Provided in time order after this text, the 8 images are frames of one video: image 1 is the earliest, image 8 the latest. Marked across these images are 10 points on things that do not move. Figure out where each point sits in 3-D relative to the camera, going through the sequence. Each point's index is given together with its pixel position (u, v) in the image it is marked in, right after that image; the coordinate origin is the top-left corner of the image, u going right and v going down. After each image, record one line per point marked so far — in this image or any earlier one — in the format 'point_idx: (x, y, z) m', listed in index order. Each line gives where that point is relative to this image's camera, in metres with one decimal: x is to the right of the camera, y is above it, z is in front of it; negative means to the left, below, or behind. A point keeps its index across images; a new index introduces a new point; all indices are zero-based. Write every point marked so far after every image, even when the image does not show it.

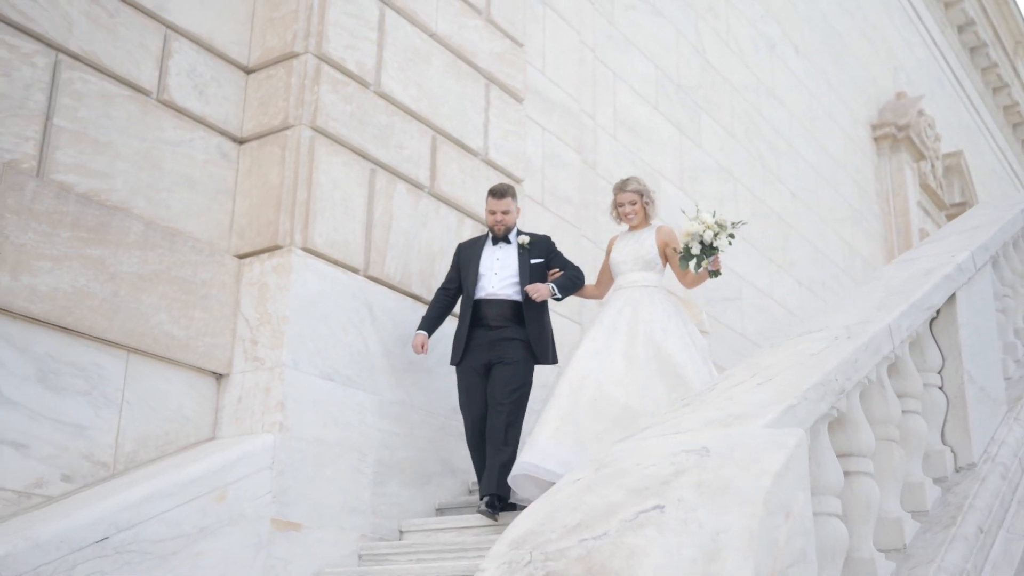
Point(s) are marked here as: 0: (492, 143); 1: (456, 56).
0: (-0.1, +1.0, +7.9) m
1: (-0.4, +1.5, +7.7) m
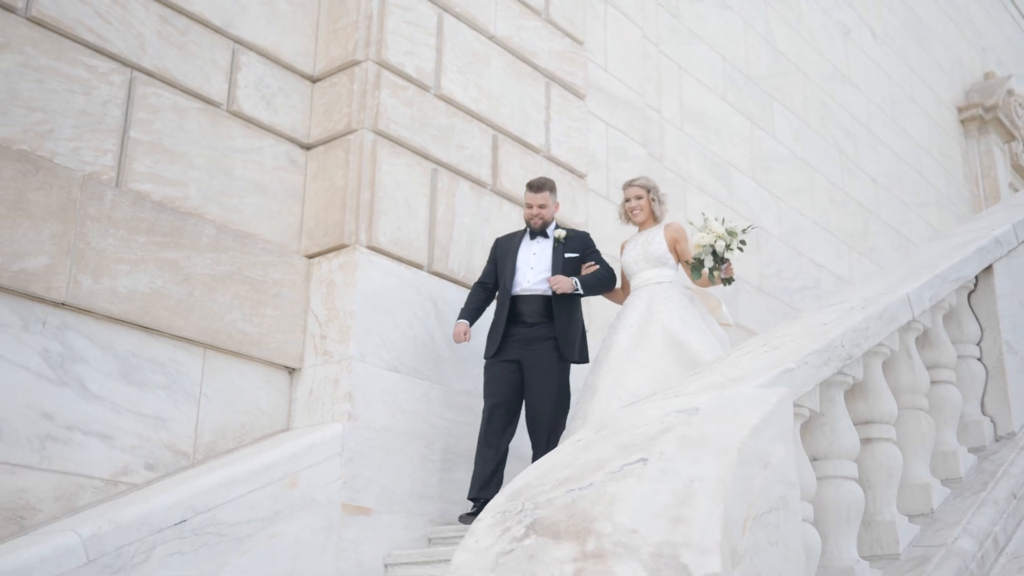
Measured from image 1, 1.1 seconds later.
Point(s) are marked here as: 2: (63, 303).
0: (+0.3, +1.0, +8.1) m
1: (0.0, +1.6, +7.9) m
2: (-2.0, -0.1, +5.3) m
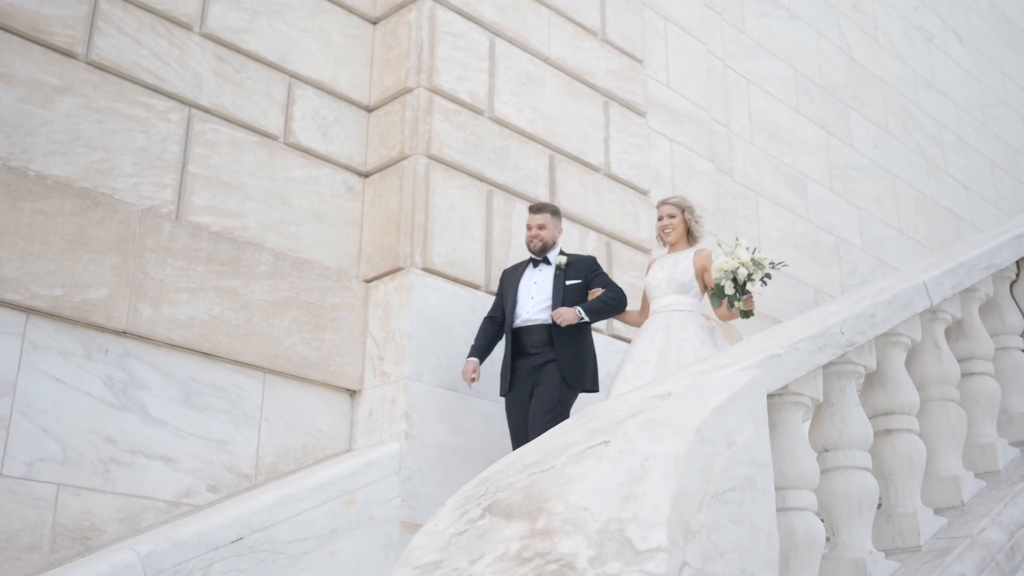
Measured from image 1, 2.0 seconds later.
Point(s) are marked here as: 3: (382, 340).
0: (+0.7, +0.9, +8.1) m
1: (+0.4, +1.4, +8.0) m
2: (-1.8, -0.2, +5.5) m
3: (-0.7, -0.3, +6.5) m
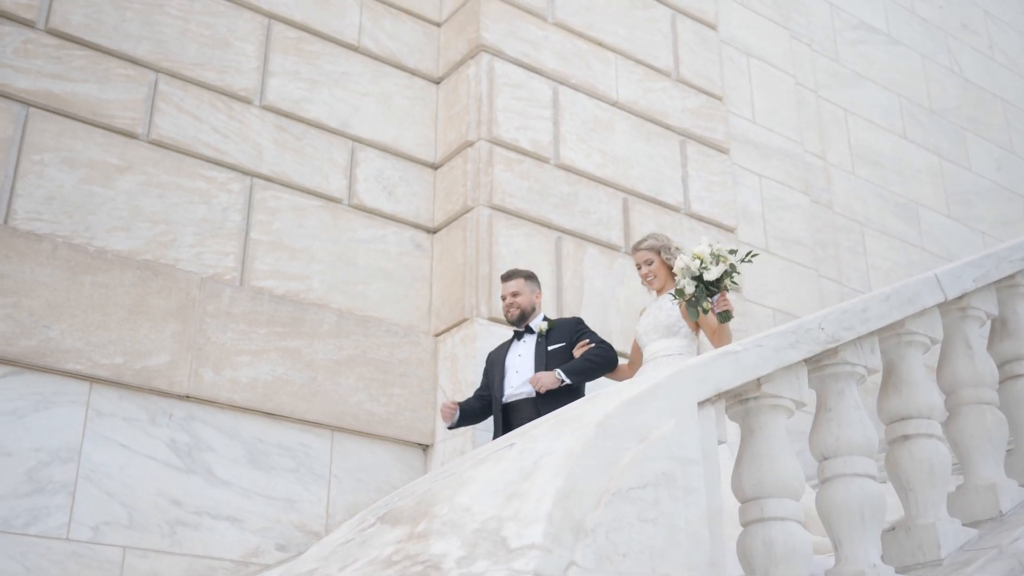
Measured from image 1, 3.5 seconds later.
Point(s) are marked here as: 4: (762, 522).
0: (+1.2, +0.6, +7.9) m
1: (+0.9, +1.1, +7.9) m
2: (-1.6, -0.5, +5.7) m
3: (-0.3, -0.6, +6.4) m
4: (+0.6, -0.6, +2.9) m
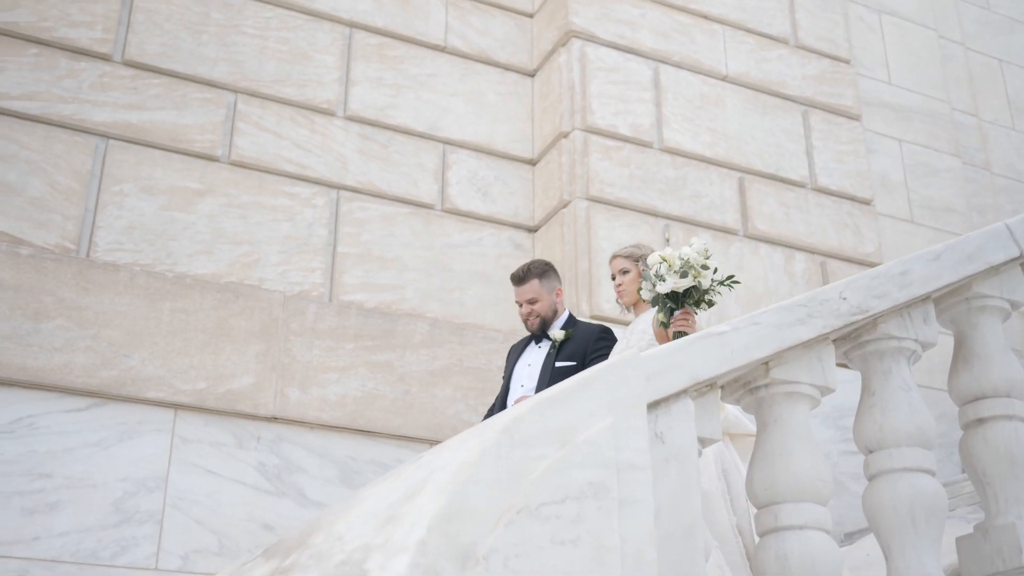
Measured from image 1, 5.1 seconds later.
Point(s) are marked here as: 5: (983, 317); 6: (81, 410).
0: (+1.9, +0.7, +7.3) m
1: (+1.5, +1.2, +7.3) m
2: (-1.1, -0.6, +5.5) m
3: (+0.2, -0.6, +6.1) m
4: (+0.5, -0.5, +2.4) m
5: (+1.2, -0.1, +2.9) m
6: (-1.9, -0.5, +5.2) m
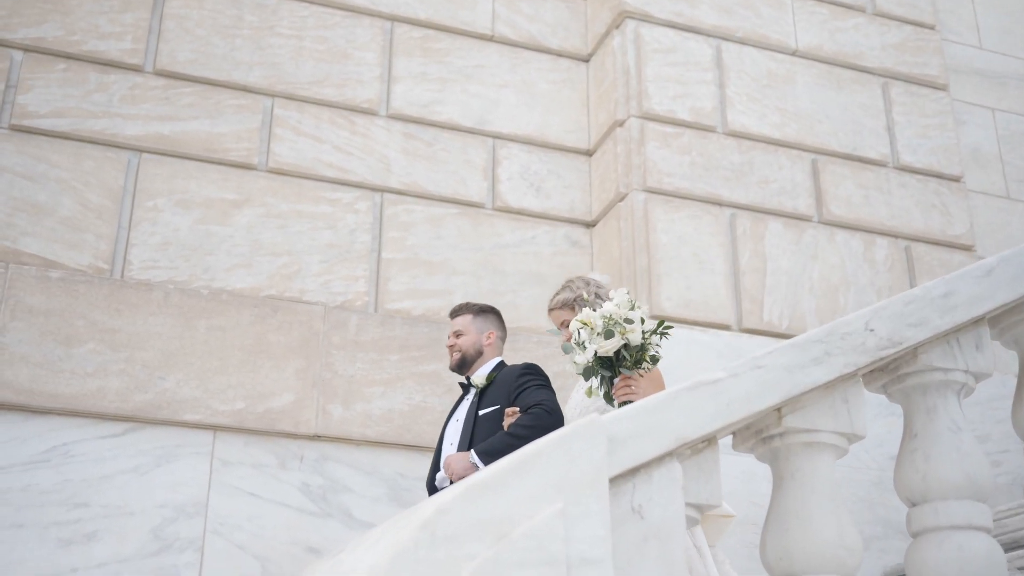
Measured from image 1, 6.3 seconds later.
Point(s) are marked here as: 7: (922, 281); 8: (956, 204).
0: (+2.3, +0.8, +6.8) m
1: (+1.9, +1.3, +6.8) m
2: (-0.9, -0.7, +5.3) m
3: (+0.5, -0.6, +5.7) m
4: (+0.5, -0.6, +2.1) m
5: (+1.1, -0.1, +2.5) m
6: (-1.7, -0.6, +5.0) m
7: (+2.2, 0.0, +6.4) m
8: (+2.5, +0.5, +6.7) m
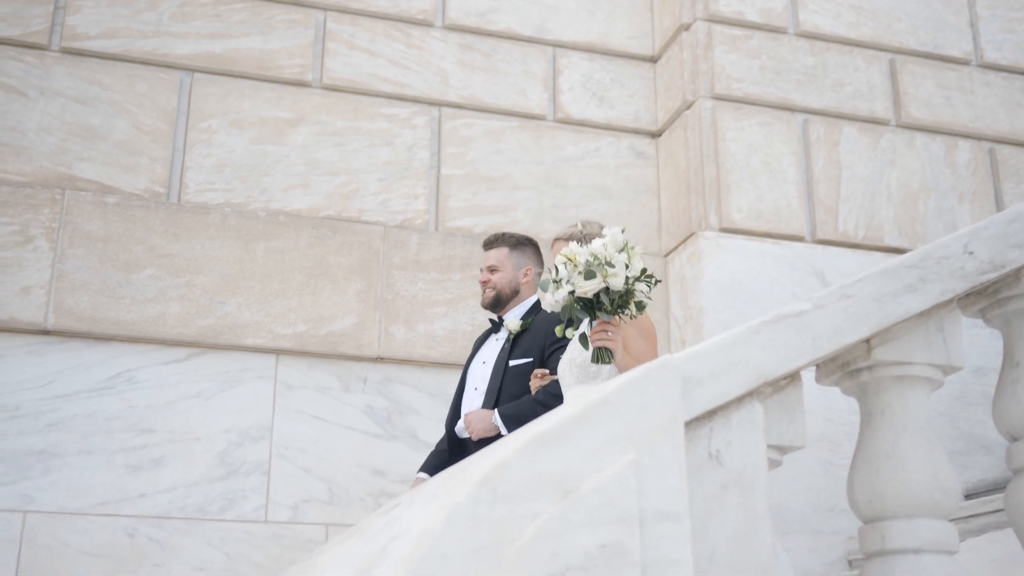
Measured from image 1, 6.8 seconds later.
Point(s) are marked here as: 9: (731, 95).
0: (+2.6, +1.3, +6.4) m
1: (+2.2, +1.8, +6.4) m
2: (-0.6, -0.3, +5.2) m
3: (+0.8, -0.2, +5.6) m
4: (+0.6, -0.4, +1.9) m
5: (+1.3, +0.1, +2.3) m
6: (-1.4, -0.3, +5.0) m
7: (+2.6, +0.5, +6.1) m
8: (+2.9, +1.0, +6.4) m
9: (+1.1, +1.0, +5.8) m
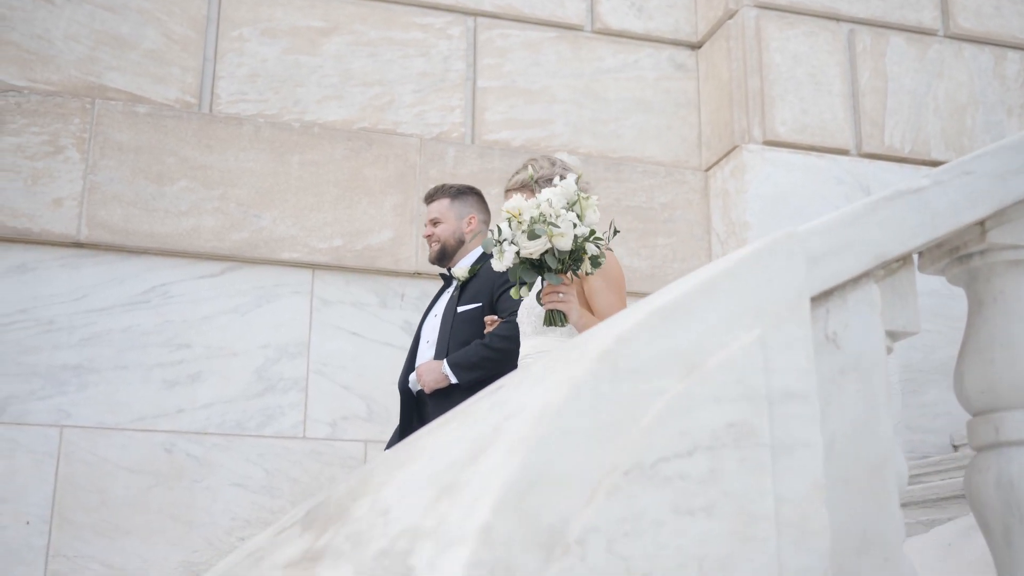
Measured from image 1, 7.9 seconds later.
0: (+2.8, +1.8, +6.2) m
1: (+2.4, +2.2, +6.2) m
2: (-0.4, +0.1, +5.1) m
3: (+1.0, +0.2, +5.5) m
4: (+0.8, -0.2, +1.8) m
5: (+1.4, +0.3, +2.1) m
6: (-1.2, +0.1, +4.9) m
7: (+2.8, +1.0, +5.9) m
8: (+3.1, +1.4, +6.2) m
9: (+1.3, +1.4, +5.7) m
